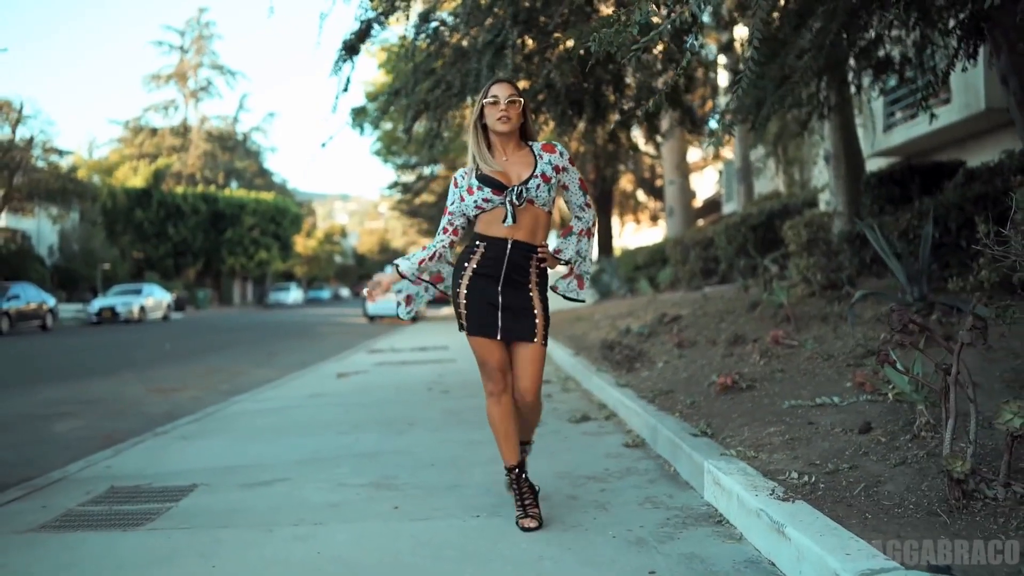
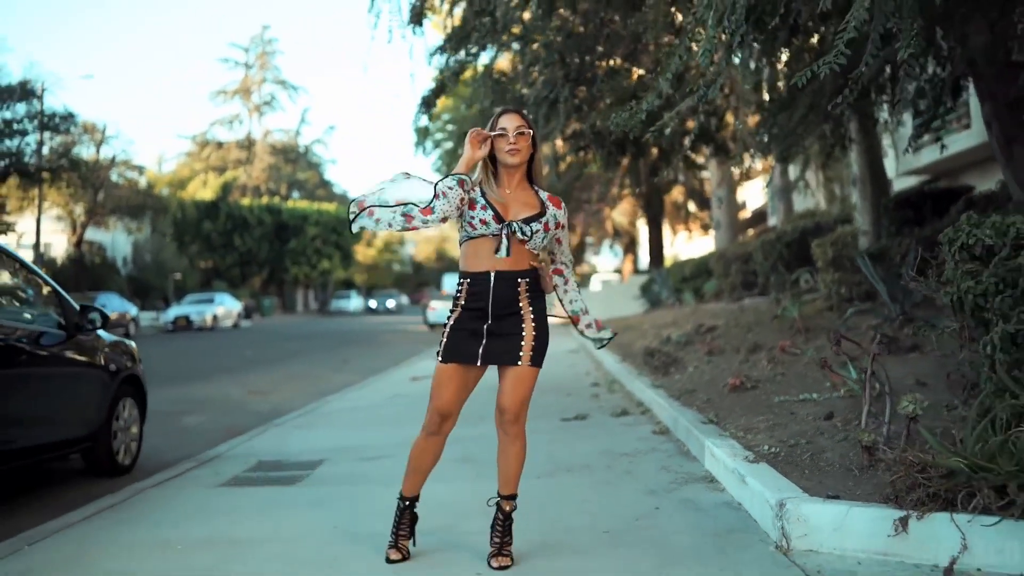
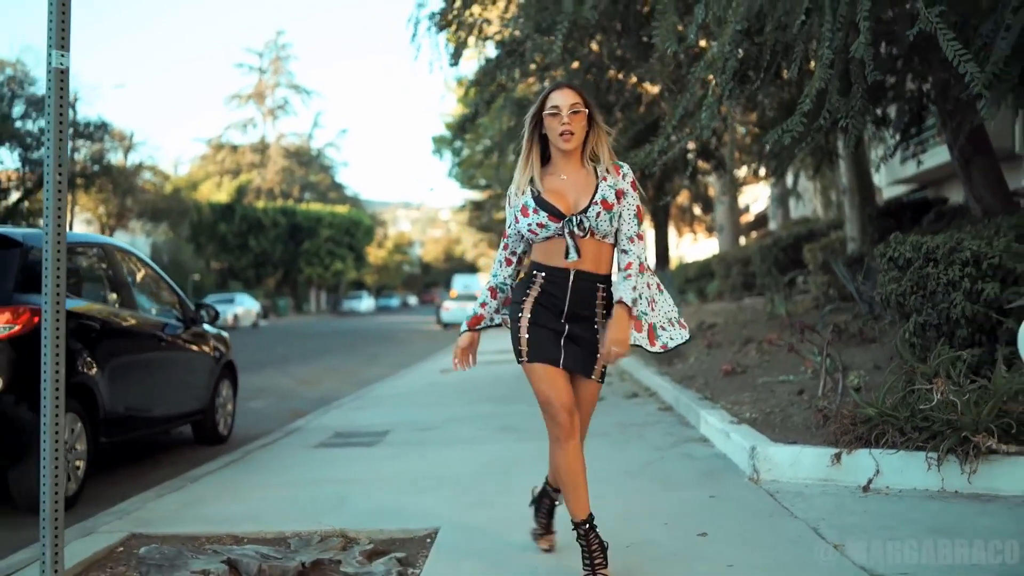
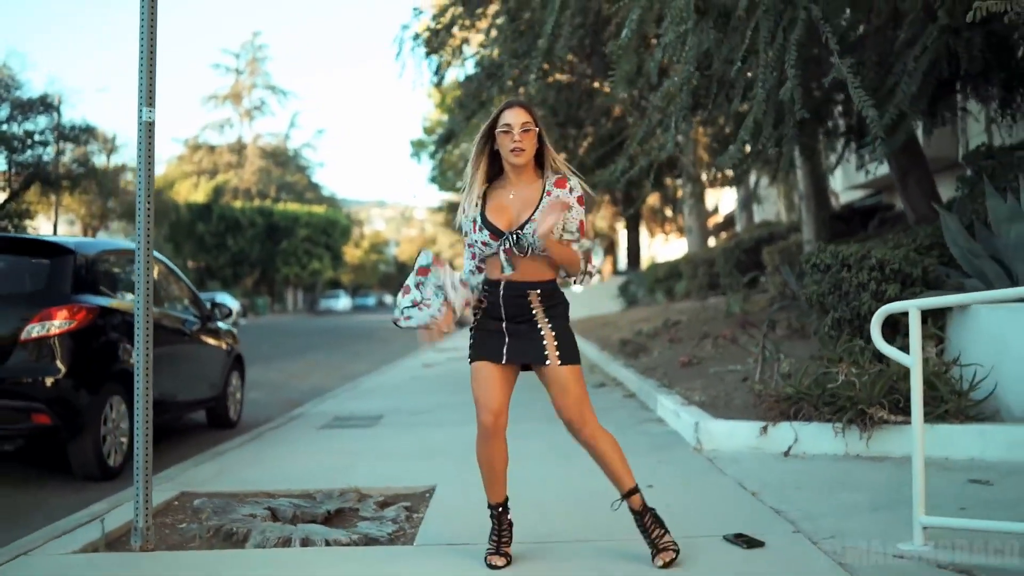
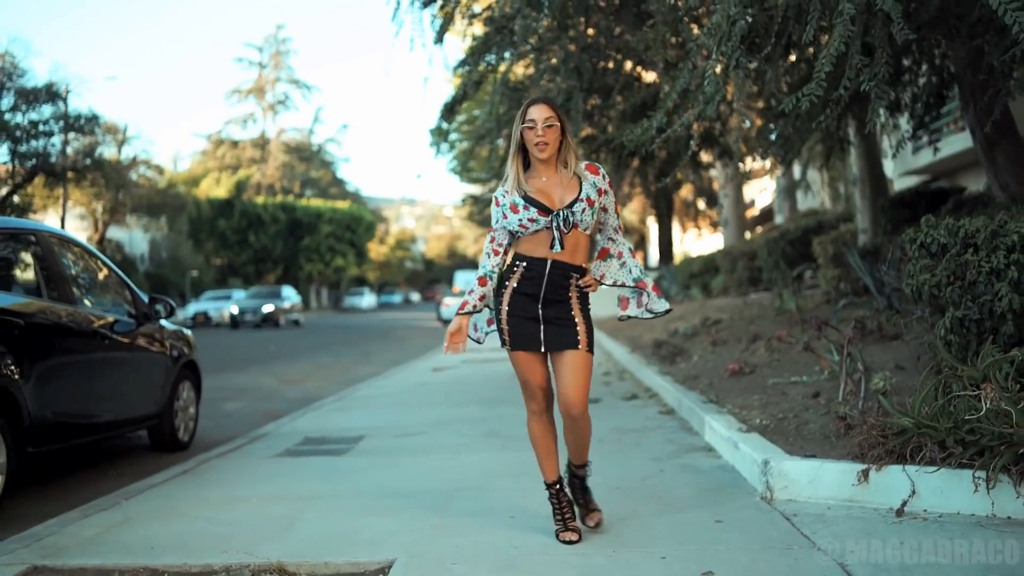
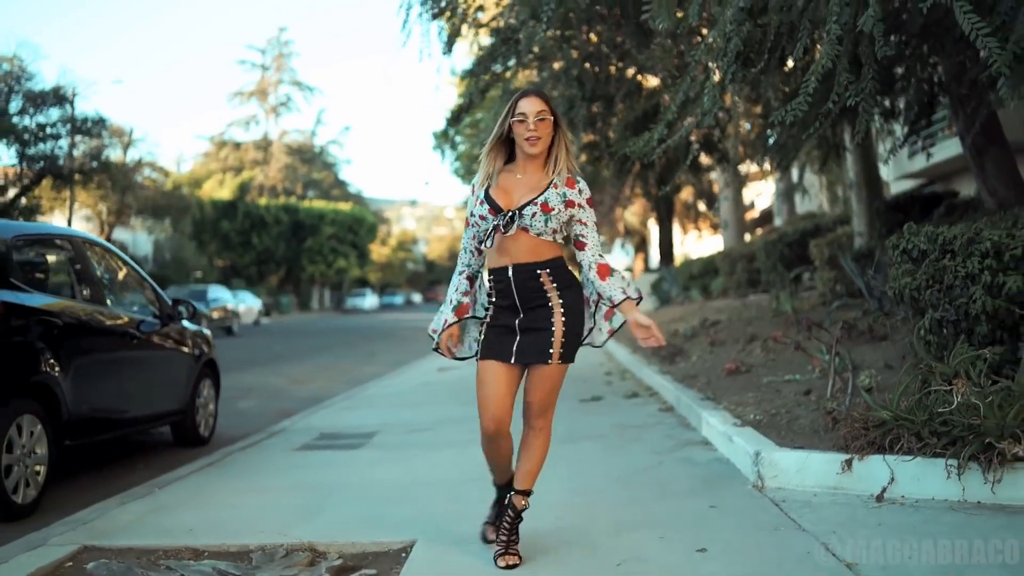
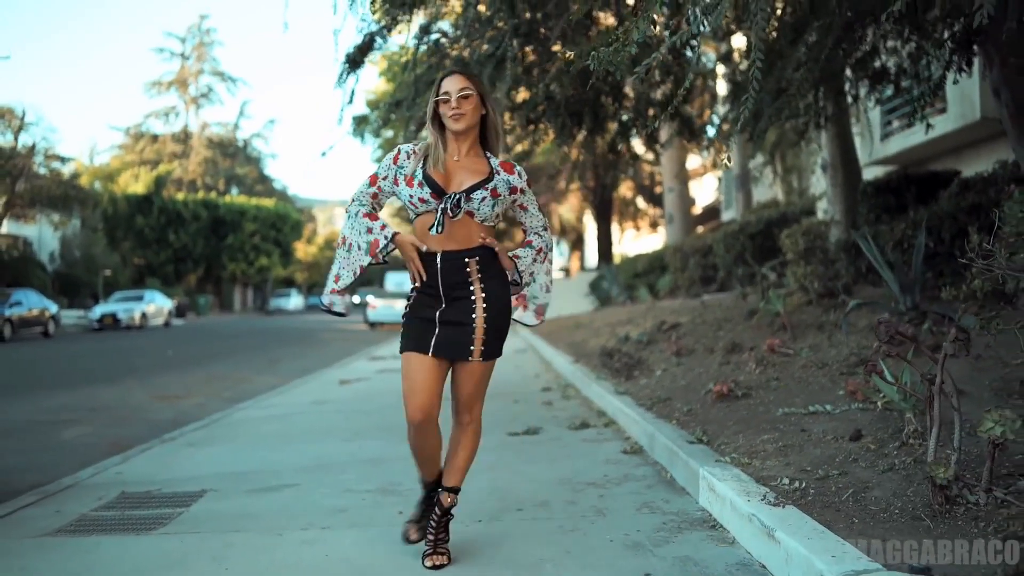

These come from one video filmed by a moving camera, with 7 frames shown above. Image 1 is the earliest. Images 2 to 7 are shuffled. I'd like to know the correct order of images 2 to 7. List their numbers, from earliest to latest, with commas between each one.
7, 2, 5, 6, 3, 4
